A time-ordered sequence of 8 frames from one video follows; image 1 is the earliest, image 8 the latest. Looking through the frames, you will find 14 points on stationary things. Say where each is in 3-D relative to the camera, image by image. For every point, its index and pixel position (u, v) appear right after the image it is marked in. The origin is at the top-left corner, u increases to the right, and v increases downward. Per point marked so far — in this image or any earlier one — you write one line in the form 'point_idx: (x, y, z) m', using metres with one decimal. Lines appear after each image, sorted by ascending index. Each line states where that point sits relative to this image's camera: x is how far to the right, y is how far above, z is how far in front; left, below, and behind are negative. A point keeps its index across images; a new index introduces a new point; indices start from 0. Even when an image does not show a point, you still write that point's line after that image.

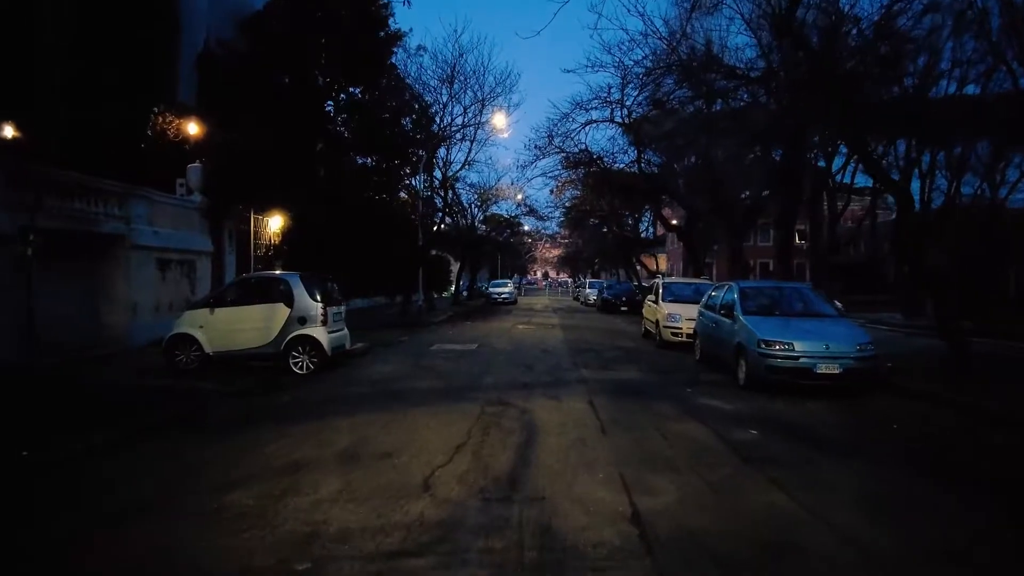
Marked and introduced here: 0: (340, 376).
0: (-3.7, -1.9, +13.1) m
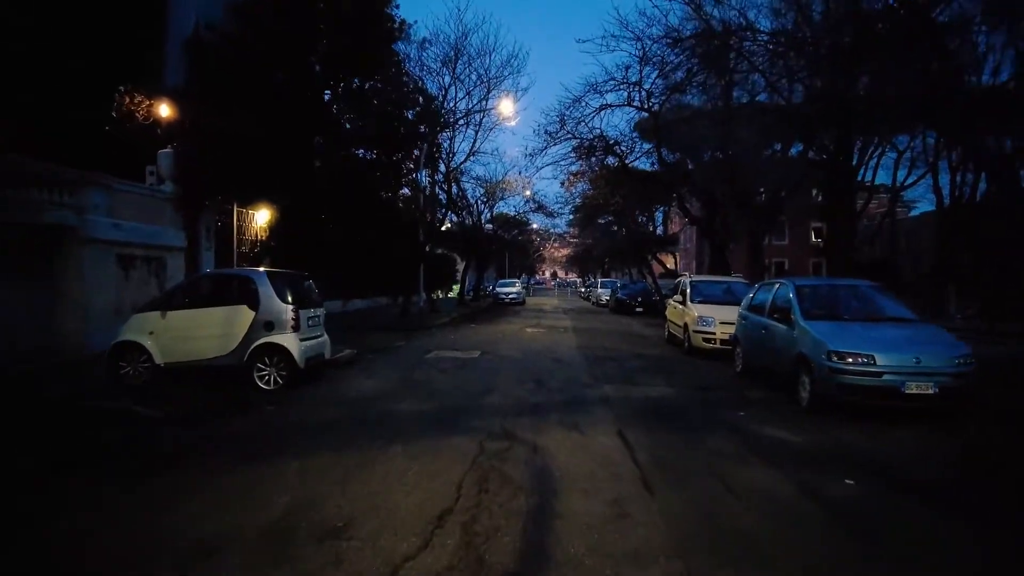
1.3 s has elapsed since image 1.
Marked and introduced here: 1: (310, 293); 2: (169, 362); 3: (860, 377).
0: (-3.5, -1.9, +11.0) m
1: (-3.9, -0.1, +12.1) m
2: (-6.2, -1.3, +11.1) m
3: (+4.9, -1.3, +8.7) m
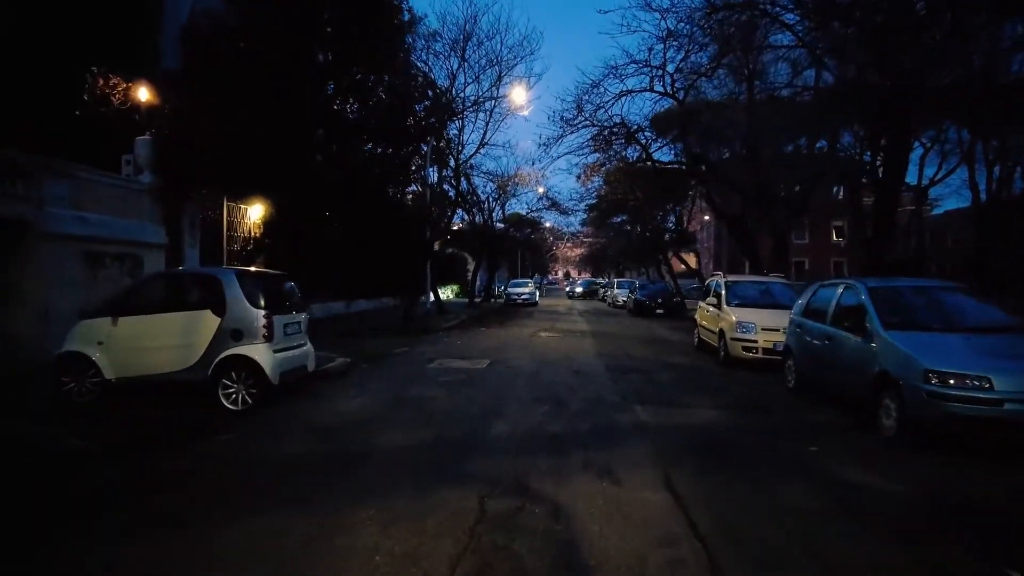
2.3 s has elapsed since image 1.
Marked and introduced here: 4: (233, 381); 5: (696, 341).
0: (-3.3, -1.9, +9.3) m
1: (-3.7, -0.1, +10.4) m
2: (-6.0, -1.4, +9.4) m
3: (+5.1, -1.3, +6.8) m
4: (-4.3, -1.4, +9.4) m
5: (+5.2, -1.5, +17.3) m
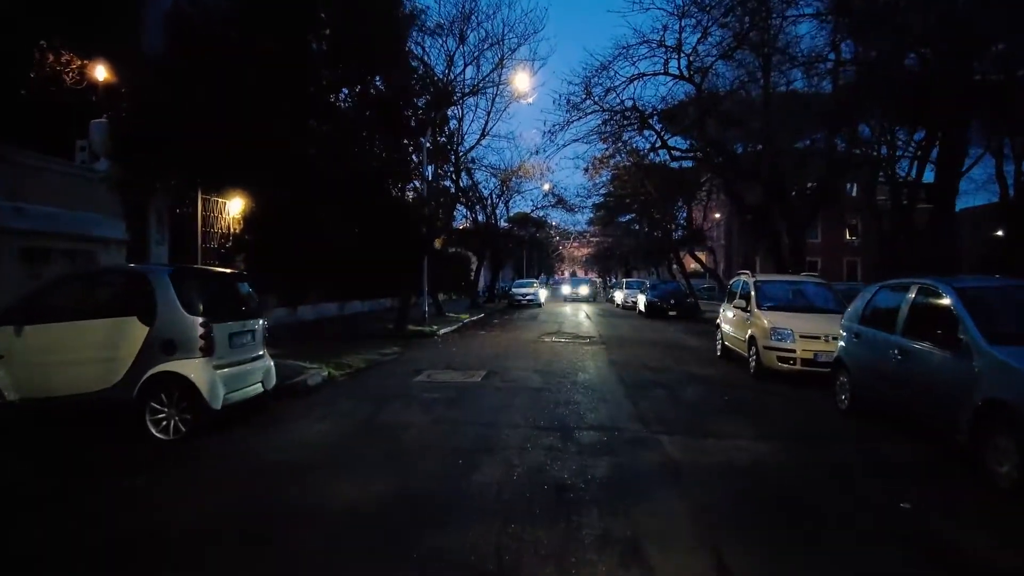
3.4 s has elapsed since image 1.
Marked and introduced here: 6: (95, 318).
0: (-3.4, -1.9, +7.6) m
1: (-3.8, -0.1, +8.7) m
2: (-6.0, -1.4, +7.7) m
3: (+5.0, -1.3, +5.0) m
4: (-4.3, -1.5, +7.7) m
5: (+5.2, -1.5, +15.4) m
6: (-5.2, -0.4, +7.6) m
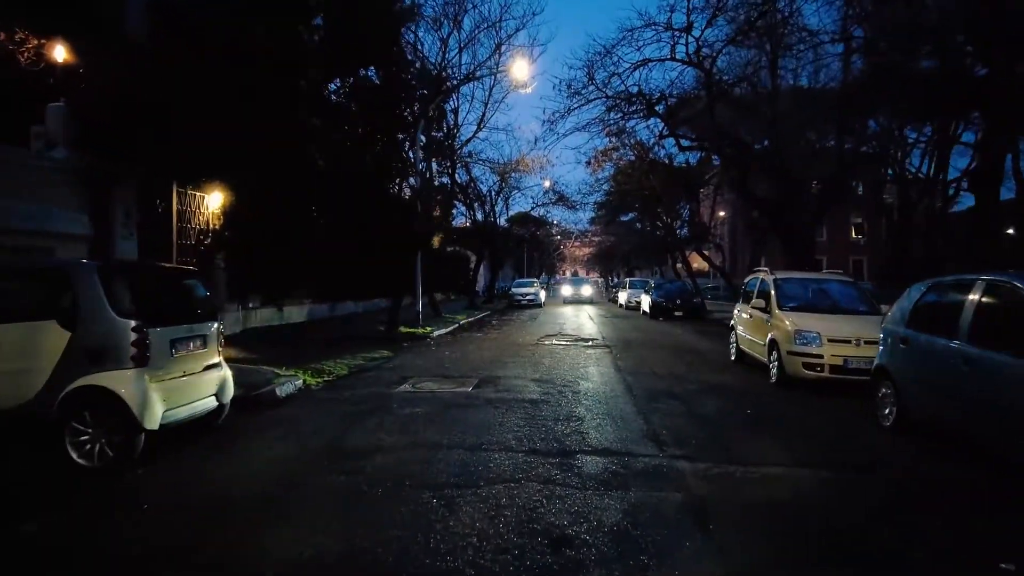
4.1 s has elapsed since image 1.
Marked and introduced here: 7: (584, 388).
0: (-3.5, -1.9, +6.4) m
1: (-3.9, -0.1, +7.5) m
2: (-6.1, -1.4, +6.5) m
3: (+4.9, -1.3, +3.8) m
4: (-4.4, -1.4, +6.5) m
5: (+5.1, -1.5, +14.2) m
6: (-5.3, -0.3, +6.4) m
7: (+1.2, -1.7, +10.3) m
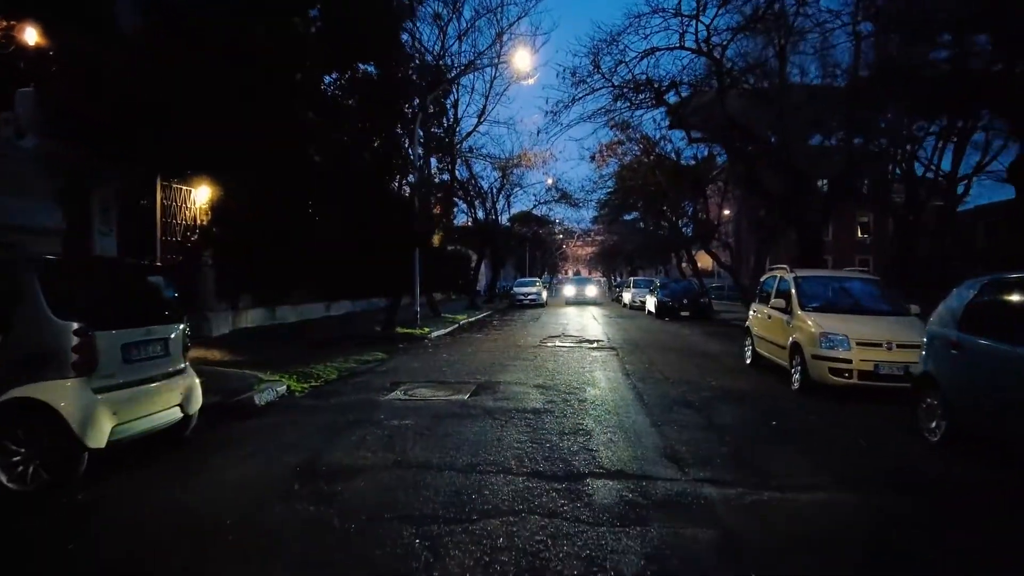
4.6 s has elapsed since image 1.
0: (-3.5, -1.9, +5.5) m
1: (-3.9, -0.1, +6.6) m
2: (-6.1, -1.3, +5.7) m
3: (+4.9, -1.3, +2.9) m
4: (-4.4, -1.4, +5.6) m
5: (+5.1, -1.5, +13.4) m
6: (-5.3, -0.3, +5.6) m
7: (+1.2, -1.6, +9.5) m
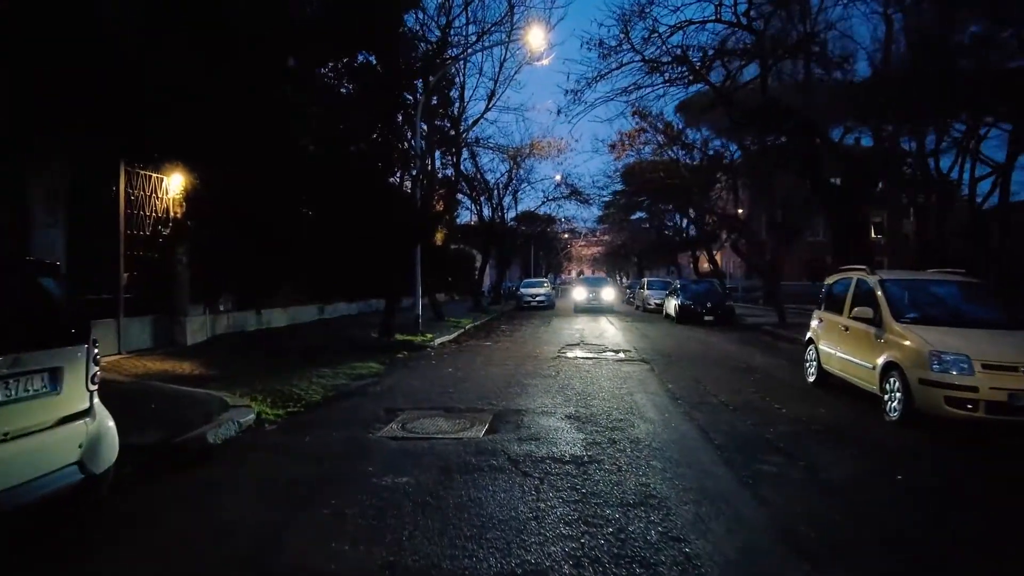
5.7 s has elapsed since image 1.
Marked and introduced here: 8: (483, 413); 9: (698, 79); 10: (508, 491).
0: (-3.2, -1.9, +3.4) m
1: (-3.5, -0.1, +4.5) m
2: (-5.8, -1.4, +3.6) m
3: (+5.2, -1.3, +0.8) m
4: (-4.1, -1.5, +3.6) m
5: (+5.5, -1.6, +11.2) m
6: (-4.9, -0.4, +3.5) m
7: (+1.6, -1.7, +7.4) m
8: (-0.4, -1.7, +8.4) m
9: (+4.5, +5.1, +14.9) m
10: (0.0, -1.7, +5.3) m
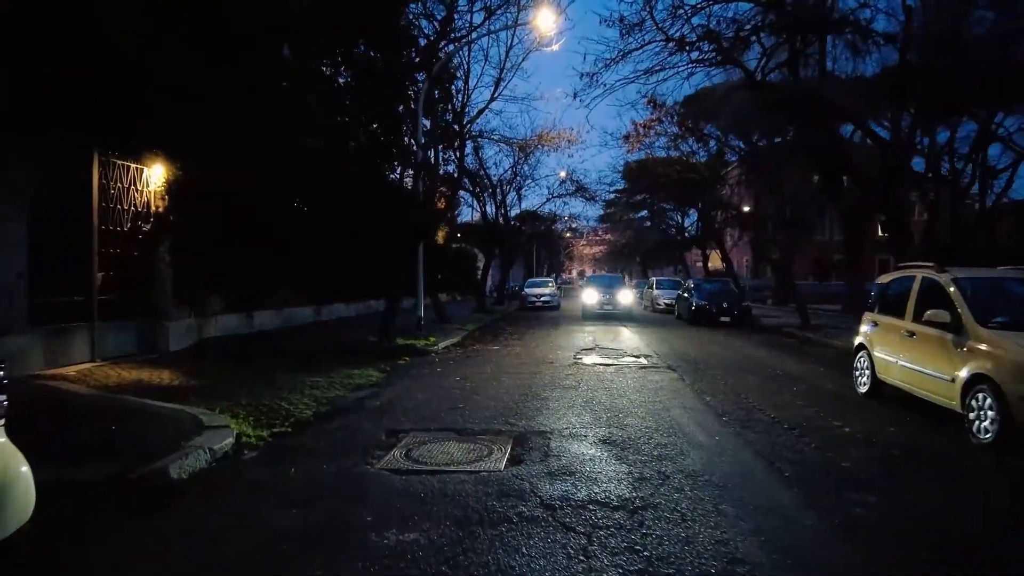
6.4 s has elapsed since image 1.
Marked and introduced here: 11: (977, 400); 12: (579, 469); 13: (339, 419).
0: (-2.9, -2.0, +2.2) m
1: (-3.3, -0.2, +3.3) m
2: (-5.5, -1.4, +2.3) m
3: (+5.5, -1.3, -0.4) m
4: (-3.8, -1.5, +2.3) m
5: (+5.8, -1.6, +10.0) m
6: (-4.7, -0.4, +2.3) m
7: (+1.8, -1.7, +6.1) m
8: (-0.1, -1.7, +7.1) m
9: (+4.8, +5.1, +13.7) m
10: (+0.2, -1.7, +4.0) m
11: (+5.5, -1.3, +7.3) m
12: (+0.6, -1.7, +5.8) m
13: (-2.3, -1.8, +8.3) m
